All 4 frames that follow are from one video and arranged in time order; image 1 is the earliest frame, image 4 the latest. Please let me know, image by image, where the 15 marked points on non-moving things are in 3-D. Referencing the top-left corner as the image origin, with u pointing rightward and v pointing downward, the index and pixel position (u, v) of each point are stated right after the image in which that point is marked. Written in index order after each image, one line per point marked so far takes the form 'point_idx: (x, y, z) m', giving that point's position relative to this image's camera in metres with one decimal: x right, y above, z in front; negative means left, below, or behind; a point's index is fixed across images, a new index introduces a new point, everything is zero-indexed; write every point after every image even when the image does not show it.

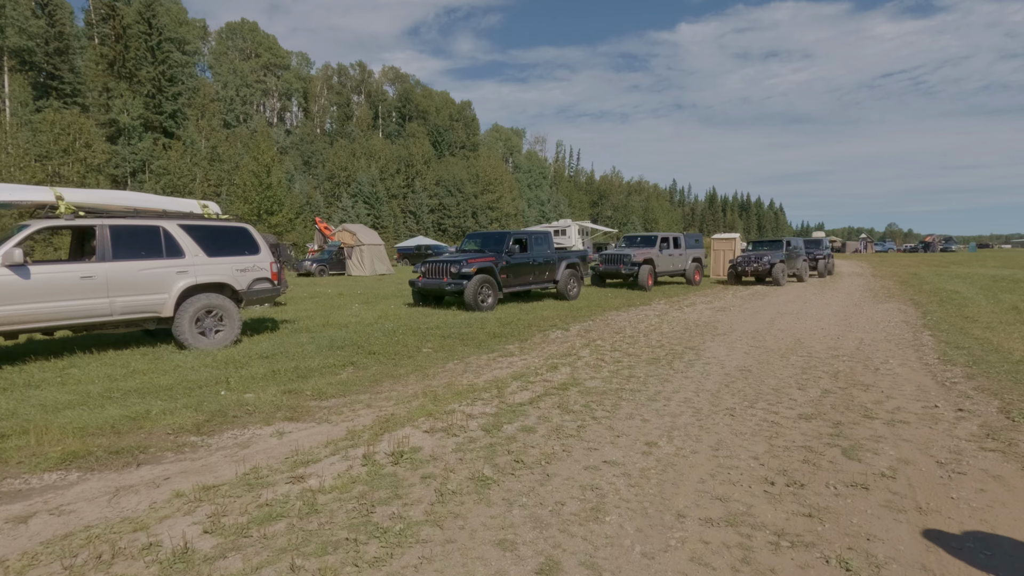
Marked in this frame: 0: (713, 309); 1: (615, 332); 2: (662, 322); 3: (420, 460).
0: (+5.2, -0.5, +14.0) m
1: (+2.0, -0.9, +10.4) m
2: (+3.3, -0.8, +11.9) m
3: (-0.7, -1.3, +4.1) m
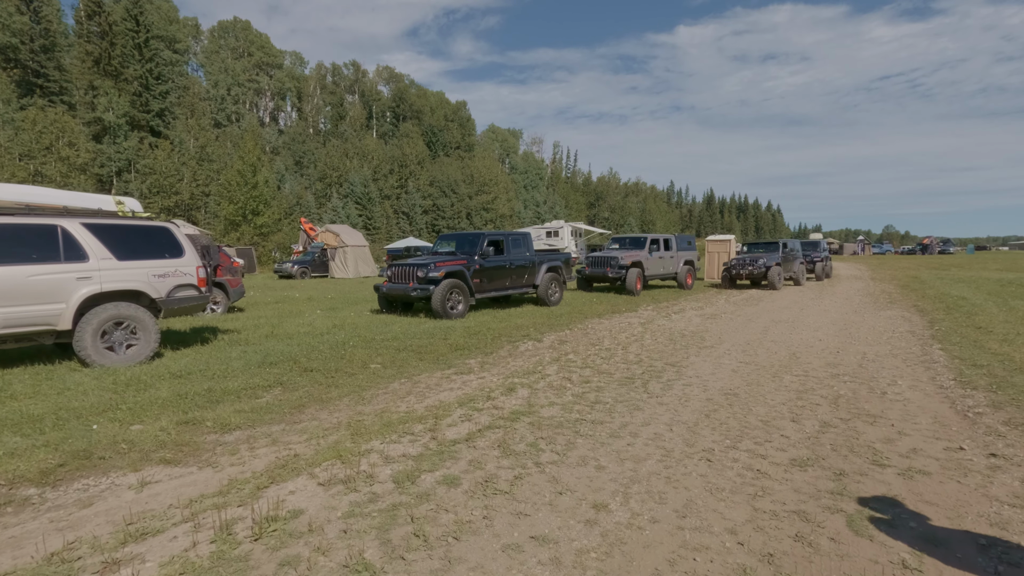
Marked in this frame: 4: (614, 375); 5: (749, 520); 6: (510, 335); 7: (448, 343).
0: (+4.6, -0.7, +13.0) m
1: (+1.4, -1.0, +9.4) m
2: (+2.7, -0.9, +10.9) m
3: (-1.3, -1.4, +3.1) m
4: (+1.3, -1.1, +7.0) m
5: (+1.4, -1.4, +3.2) m
6: (0.0, -0.9, +10.2) m
7: (-1.1, -1.0, +9.3) m
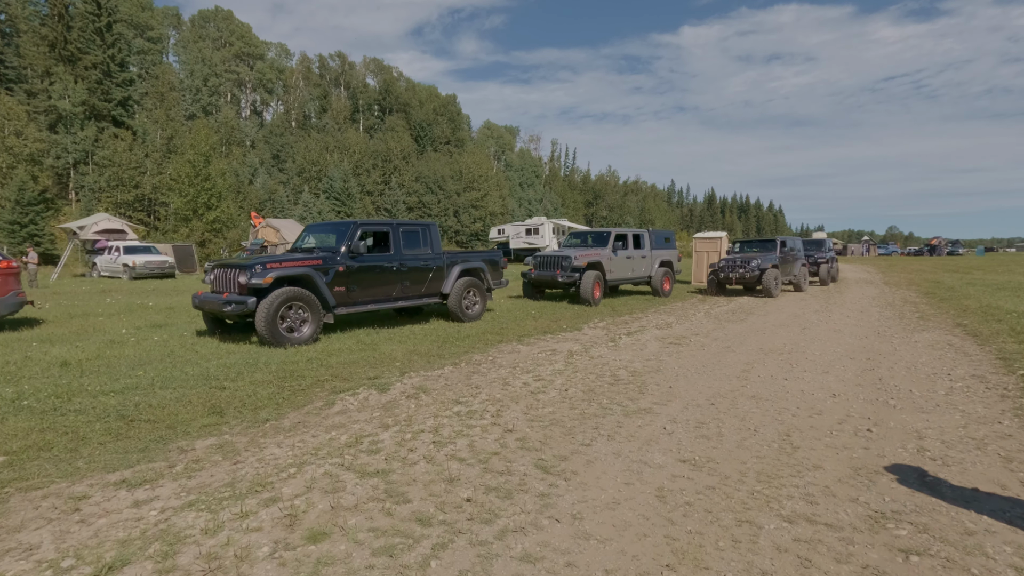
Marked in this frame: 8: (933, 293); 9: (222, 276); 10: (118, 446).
0: (+2.6, -0.9, +9.3) m
1: (-0.6, -1.2, +5.7) m
2: (+0.7, -1.1, +7.2) m
3: (-3.3, -1.6, -0.6) m
4: (-0.7, -1.3, +3.3) m
5: (-0.6, -1.6, -0.5) m
6: (-2.0, -1.1, +6.5) m
7: (-3.1, -1.1, +5.6) m
8: (+13.9, -0.2, +17.6) m
9: (-4.4, +0.2, +8.2) m
10: (-3.3, -1.3, +4.6) m
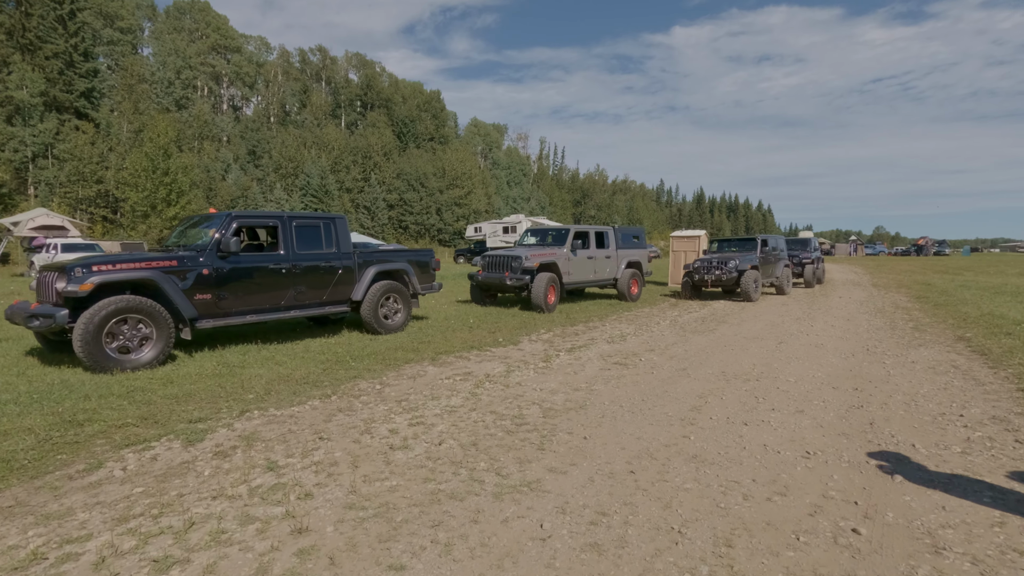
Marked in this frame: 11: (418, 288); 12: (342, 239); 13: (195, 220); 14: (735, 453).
0: (+1.4, -1.0, +7.7) m
1: (-1.8, -1.3, +4.0) m
2: (-0.5, -1.2, +5.5) m
3: (-4.4, -1.7, -2.3) m
4: (-1.8, -1.5, +1.6) m
5: (-1.7, -1.7, -2.2) m
6: (-3.2, -1.2, +4.8) m
7: (-4.3, -1.2, +3.9) m
8: (+12.5, -0.3, +16.2) m
9: (-5.7, +0.1, +6.5) m
10: (-4.4, -1.4, +2.8) m
11: (-1.7, 0.0, +9.6) m
12: (-2.8, +0.8, +8.6) m
13: (-4.6, +1.0, +7.7) m
14: (+1.8, -1.2, +4.1) m
